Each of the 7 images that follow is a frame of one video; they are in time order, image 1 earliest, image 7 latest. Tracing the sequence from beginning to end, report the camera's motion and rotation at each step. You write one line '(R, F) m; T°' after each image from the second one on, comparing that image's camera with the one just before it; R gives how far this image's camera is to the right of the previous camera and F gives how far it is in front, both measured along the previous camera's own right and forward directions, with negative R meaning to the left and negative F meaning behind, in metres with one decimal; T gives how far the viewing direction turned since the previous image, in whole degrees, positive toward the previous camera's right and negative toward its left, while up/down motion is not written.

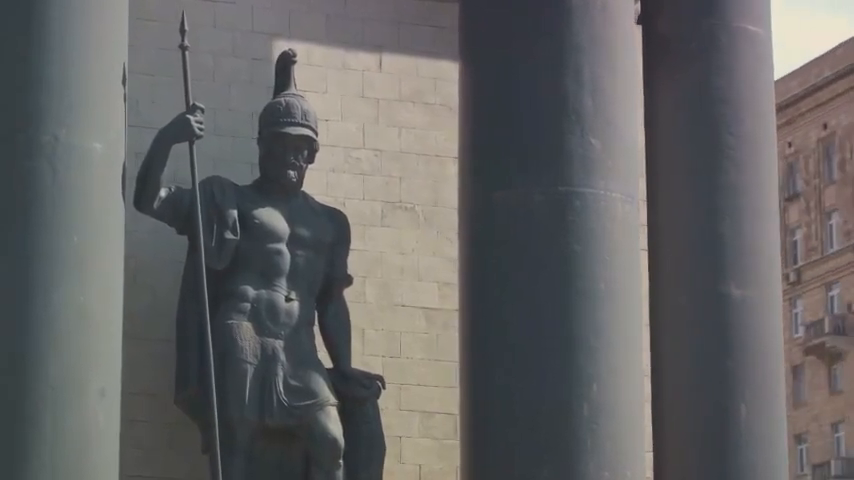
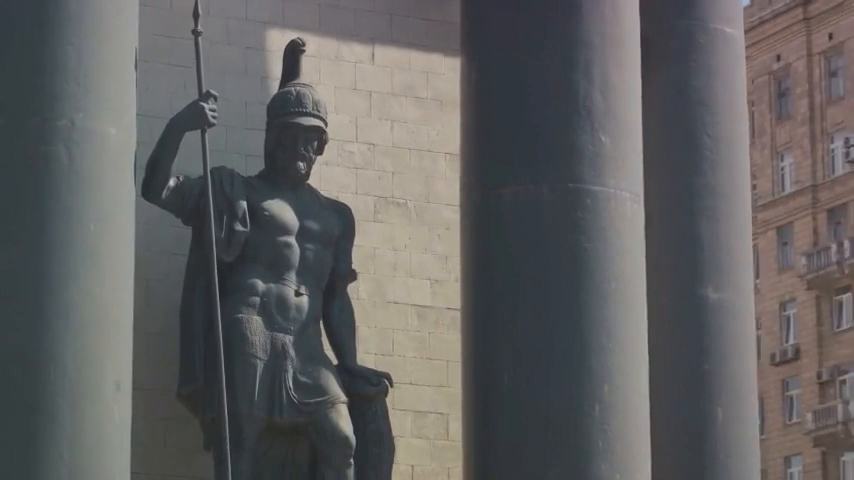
(-0.9, +0.3) m; +3°
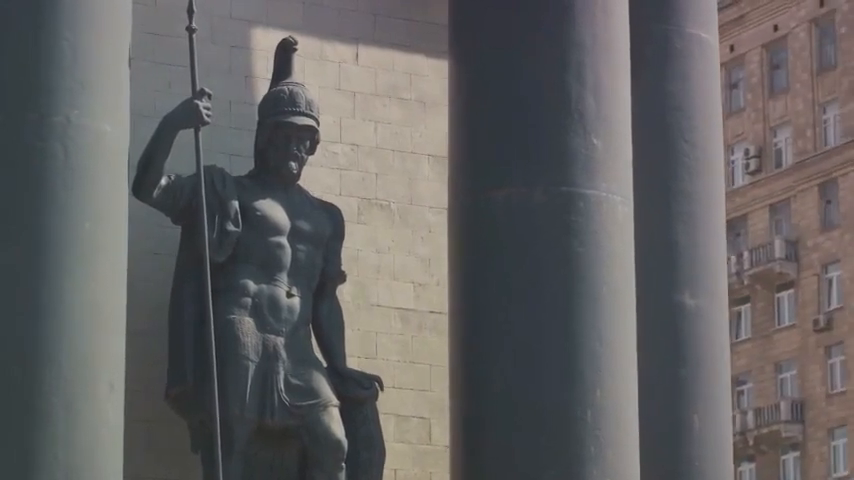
(-0.4, +0.2) m; +2°
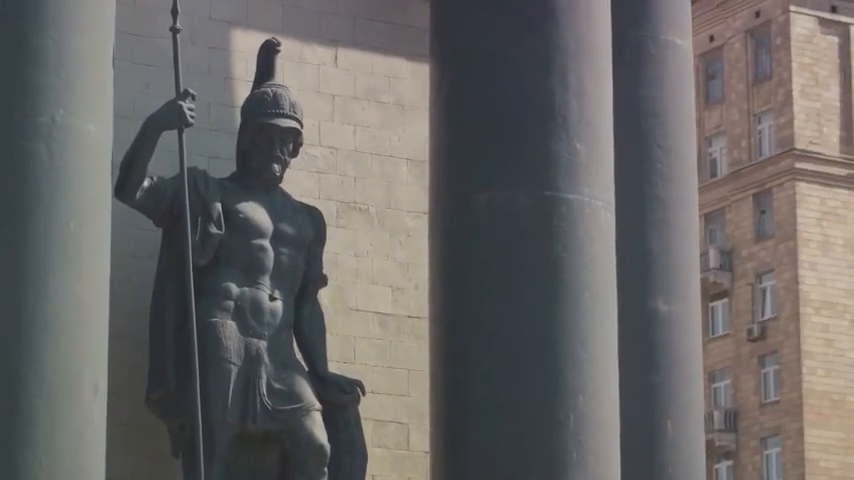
(-0.2, +0.1) m; +1°
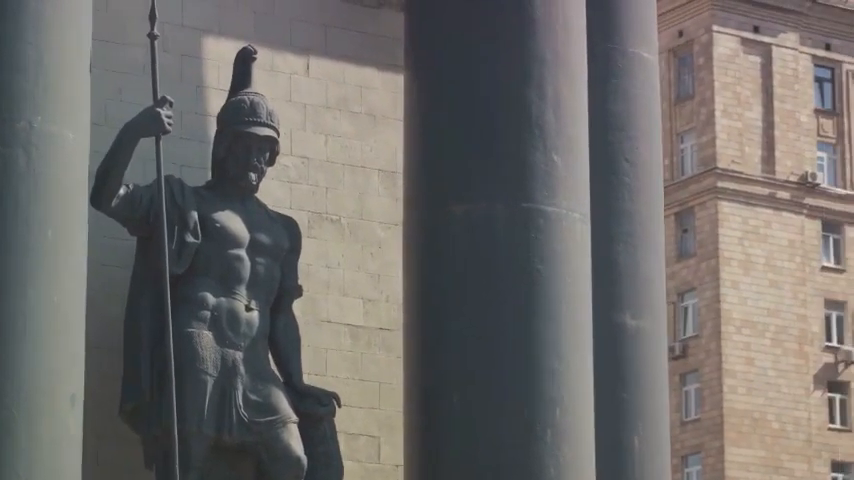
(-0.3, +0.2) m; +1°
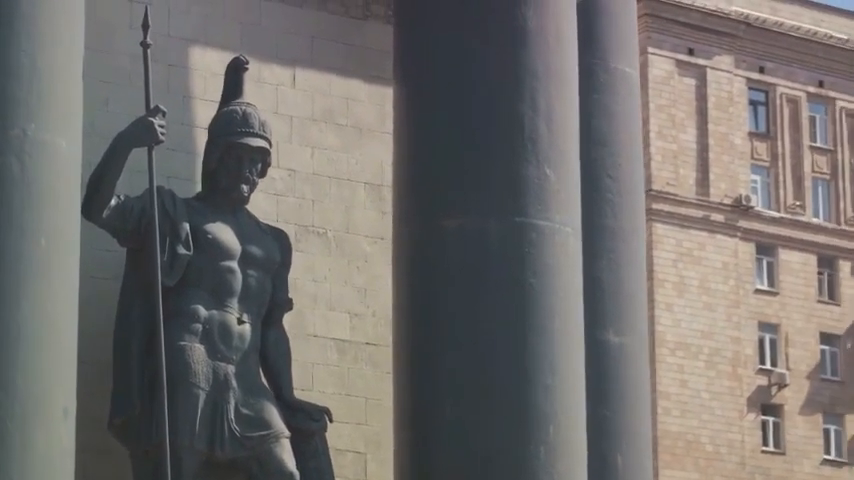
(-0.3, +0.2) m; +1°
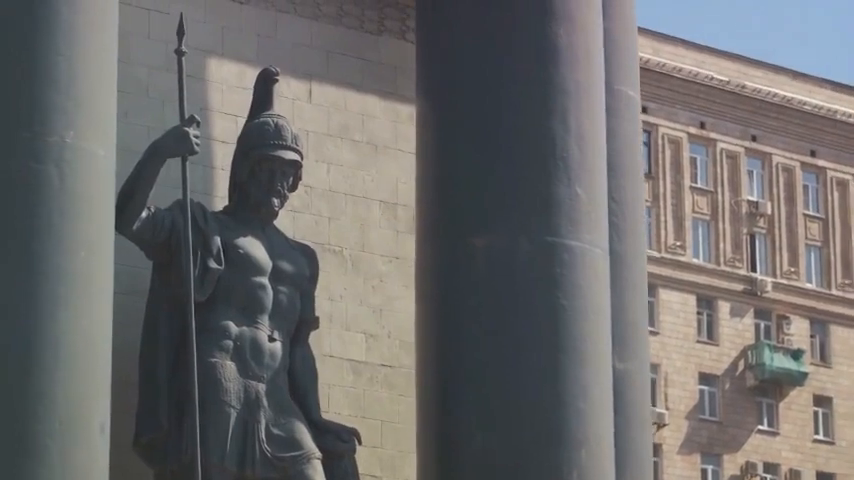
(-0.7, +0.4) m; +2°
